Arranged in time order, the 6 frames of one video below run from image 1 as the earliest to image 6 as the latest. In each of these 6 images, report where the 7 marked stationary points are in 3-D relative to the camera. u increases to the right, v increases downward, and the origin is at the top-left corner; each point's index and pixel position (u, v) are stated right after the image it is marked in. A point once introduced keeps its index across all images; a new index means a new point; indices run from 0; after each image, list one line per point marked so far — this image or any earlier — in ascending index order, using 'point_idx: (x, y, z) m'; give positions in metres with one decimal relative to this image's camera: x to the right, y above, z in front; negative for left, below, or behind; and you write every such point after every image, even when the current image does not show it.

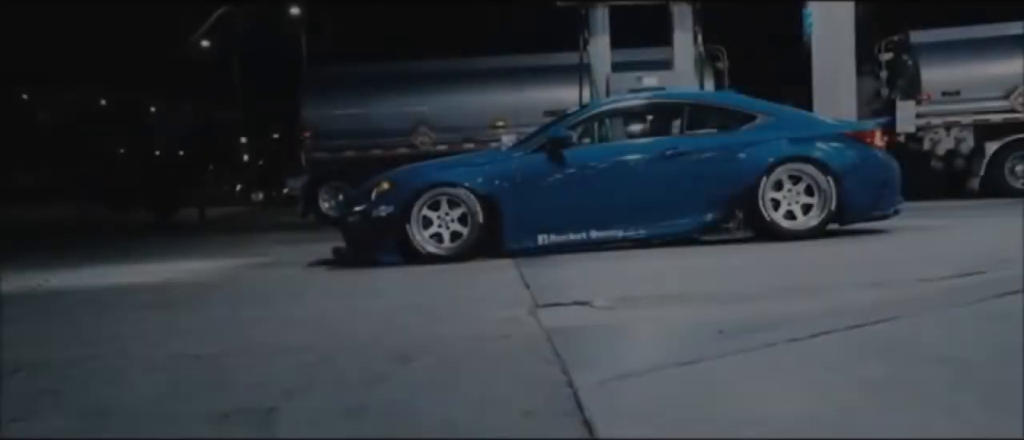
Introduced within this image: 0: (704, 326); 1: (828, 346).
0: (+1.1, -0.5, +6.8) m
1: (+1.3, -0.5, +5.3) m
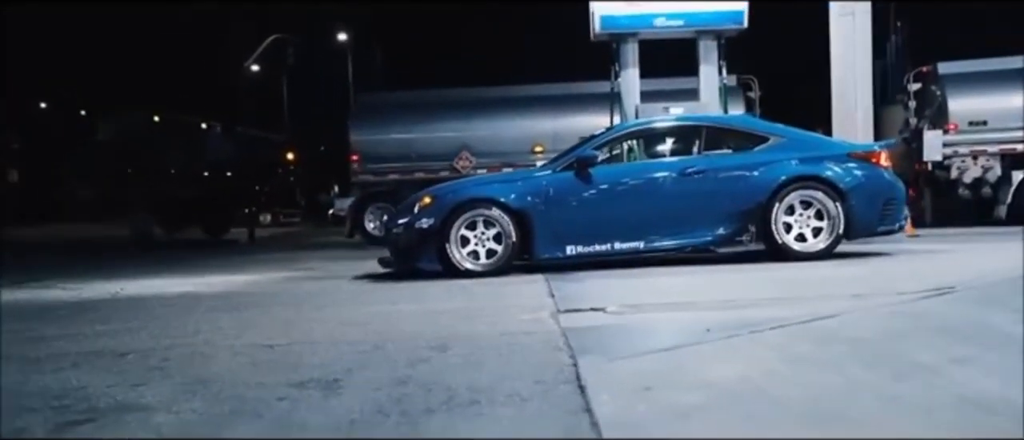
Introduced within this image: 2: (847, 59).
0: (+1.2, -0.6, +8.1) m
1: (+1.4, -0.6, +6.6) m
2: (+4.4, +2.0, +16.5) m
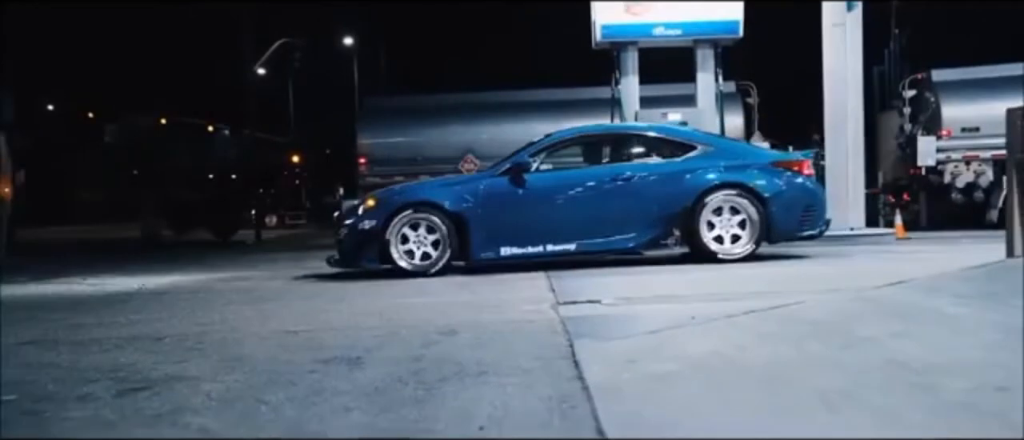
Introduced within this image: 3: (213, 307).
0: (+1.2, -0.6, +8.9) m
1: (+1.4, -0.6, +7.4) m
2: (+4.4, +2.0, +17.3) m
3: (-2.7, -0.7, +11.5) m
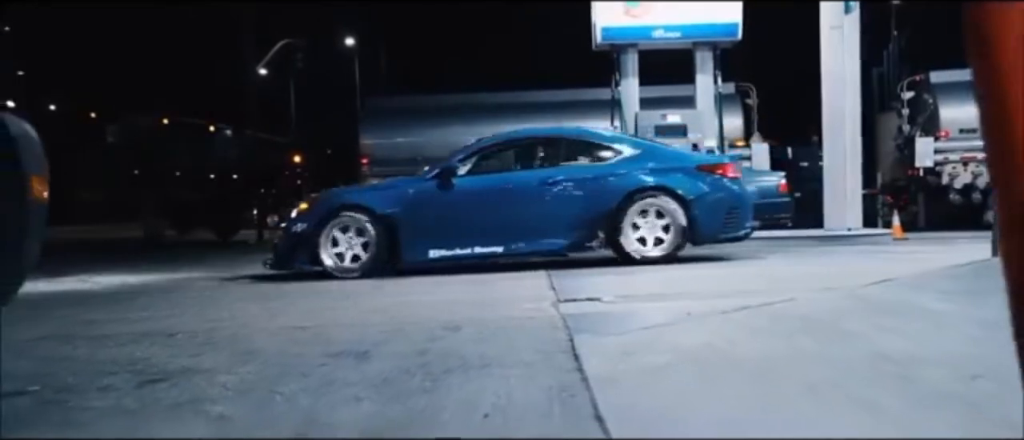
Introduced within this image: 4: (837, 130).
0: (+1.2, -0.6, +9.2) m
1: (+1.4, -0.6, +7.6) m
2: (+4.5, +2.0, +17.5) m
3: (-2.7, -0.7, +11.8) m
4: (+4.5, +1.2, +17.7) m
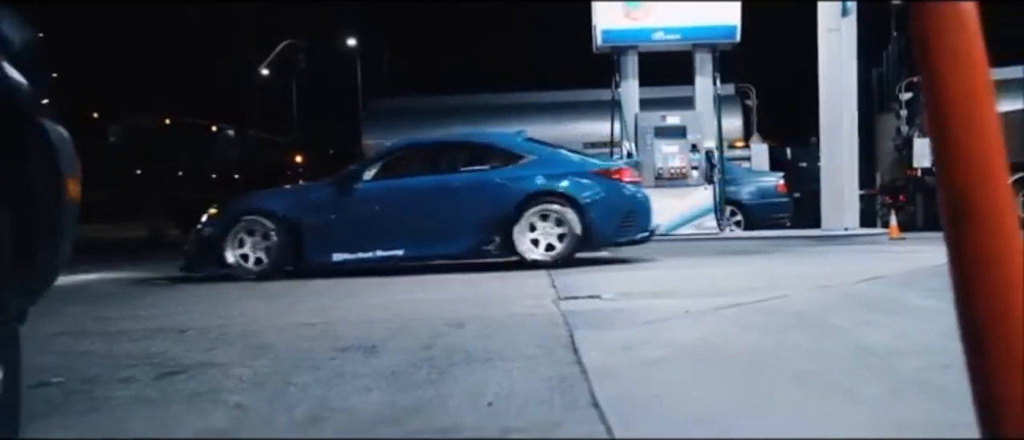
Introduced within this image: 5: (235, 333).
0: (+1.2, -0.6, +9.4) m
1: (+1.4, -0.6, +7.9) m
2: (+4.5, +2.0, +17.8) m
3: (-2.7, -0.7, +12.1) m
4: (+4.5, +1.2, +18.0) m
5: (-2.0, -0.8, +9.1) m
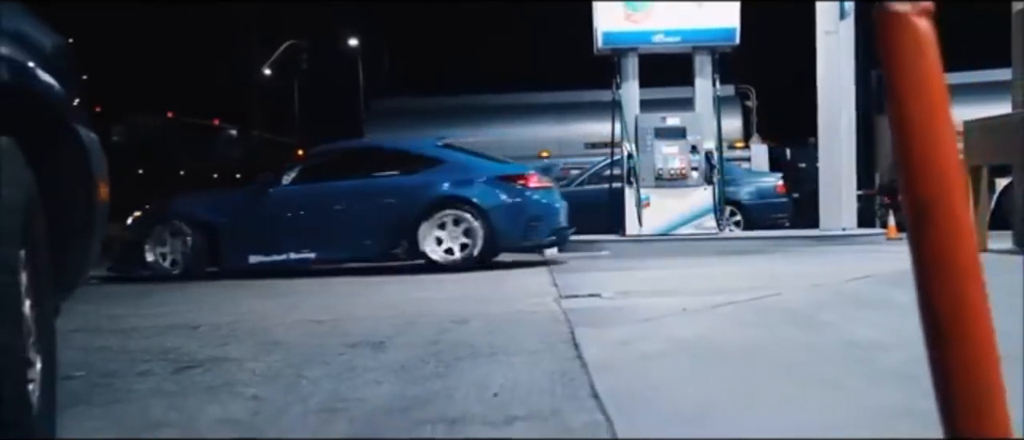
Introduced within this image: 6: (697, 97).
0: (+1.3, -0.6, +9.7) m
1: (+1.4, -0.6, +8.2) m
2: (+4.5, +2.0, +18.1) m
3: (-2.6, -0.7, +12.4) m
4: (+4.5, +1.2, +18.2) m
5: (-1.9, -0.8, +9.4) m
6: (+2.6, +1.8, +18.5) m
